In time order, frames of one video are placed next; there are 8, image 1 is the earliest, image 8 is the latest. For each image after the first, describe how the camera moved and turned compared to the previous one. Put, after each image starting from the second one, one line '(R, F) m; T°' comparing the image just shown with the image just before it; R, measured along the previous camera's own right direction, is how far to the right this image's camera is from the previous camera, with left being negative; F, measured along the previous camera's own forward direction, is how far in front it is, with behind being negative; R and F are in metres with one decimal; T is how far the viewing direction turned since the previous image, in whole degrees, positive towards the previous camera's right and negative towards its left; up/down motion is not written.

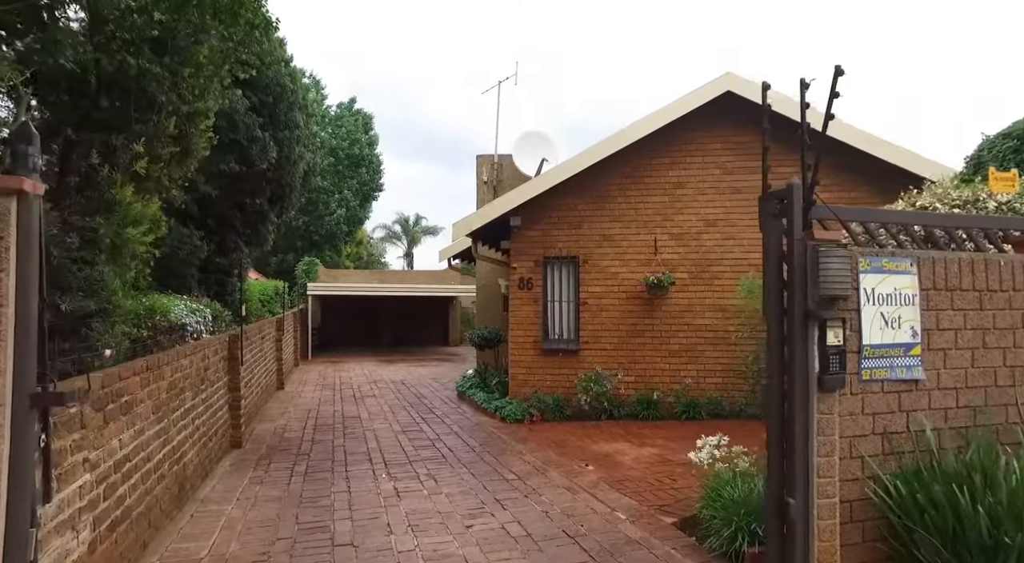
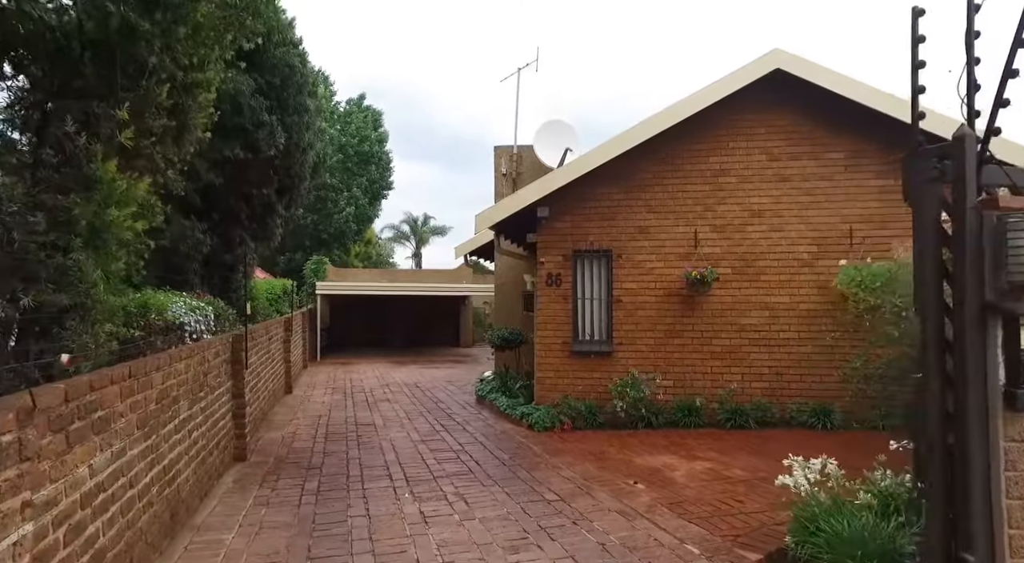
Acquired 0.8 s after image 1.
(-0.3, +0.7) m; -1°
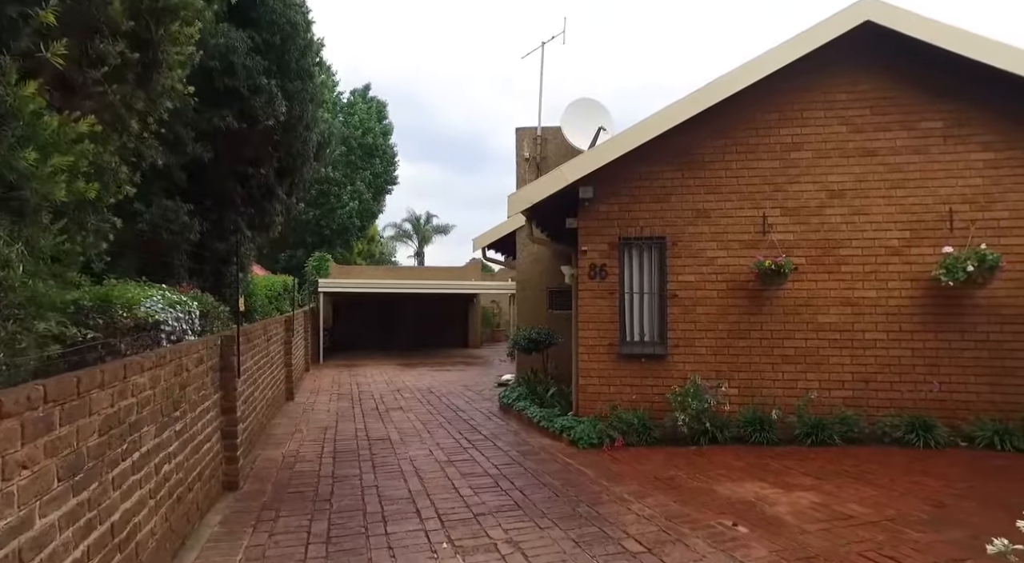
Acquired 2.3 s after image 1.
(-0.4, +1.1) m; 0°
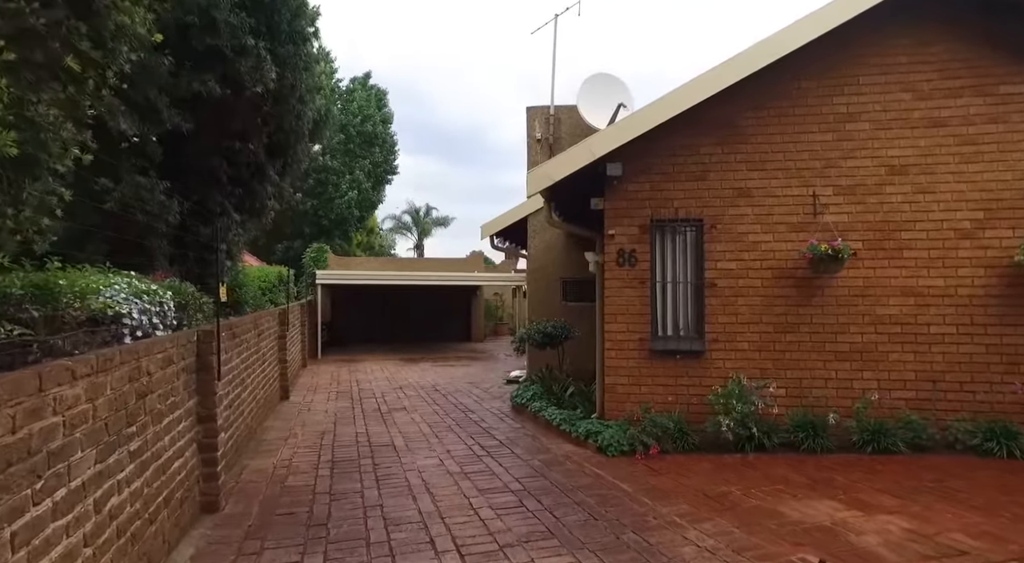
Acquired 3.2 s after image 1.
(-0.2, +0.8) m; 0°
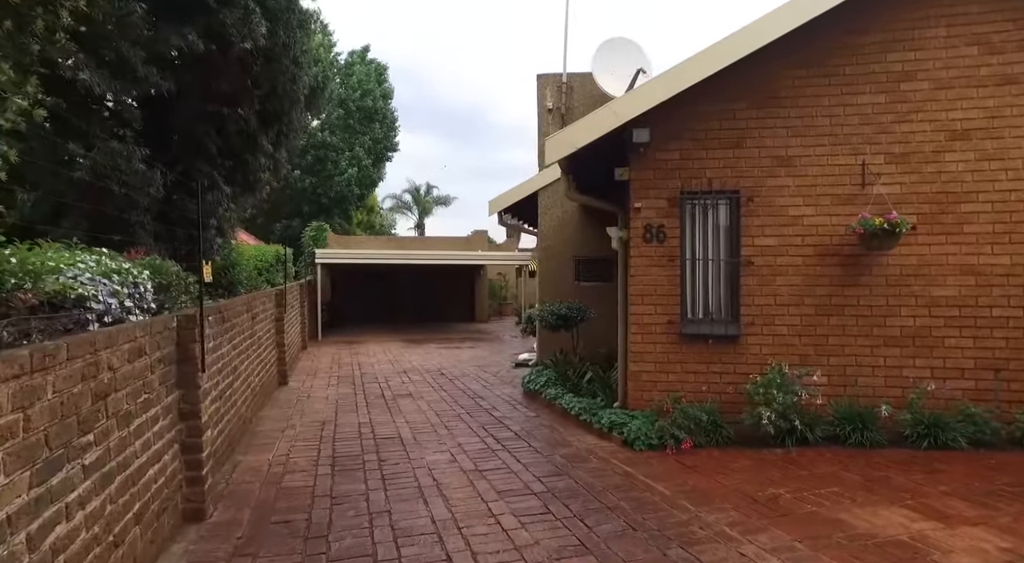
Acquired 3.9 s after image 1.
(-0.2, +0.6) m; 0°
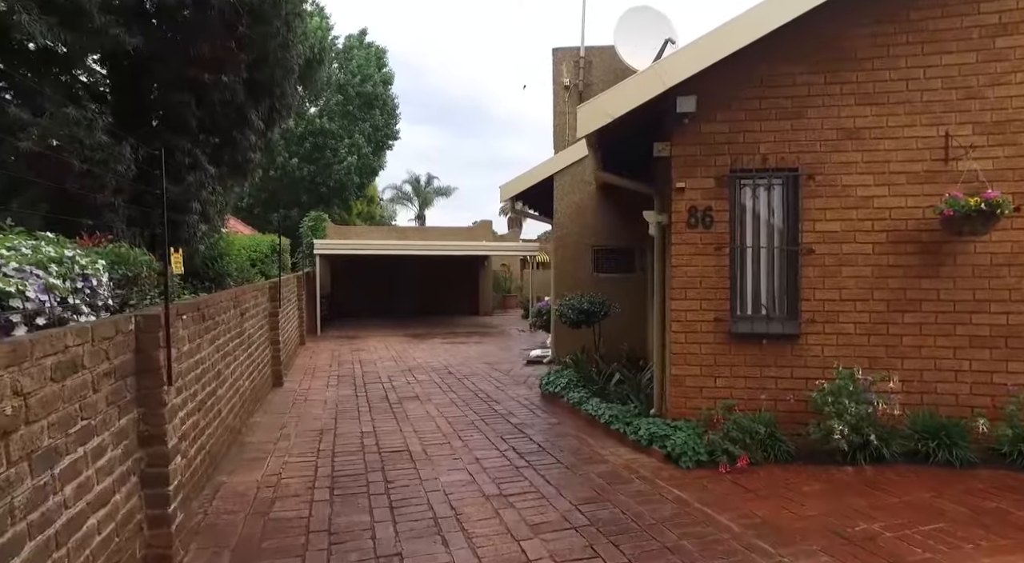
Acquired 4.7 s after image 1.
(-0.2, +0.8) m; 0°
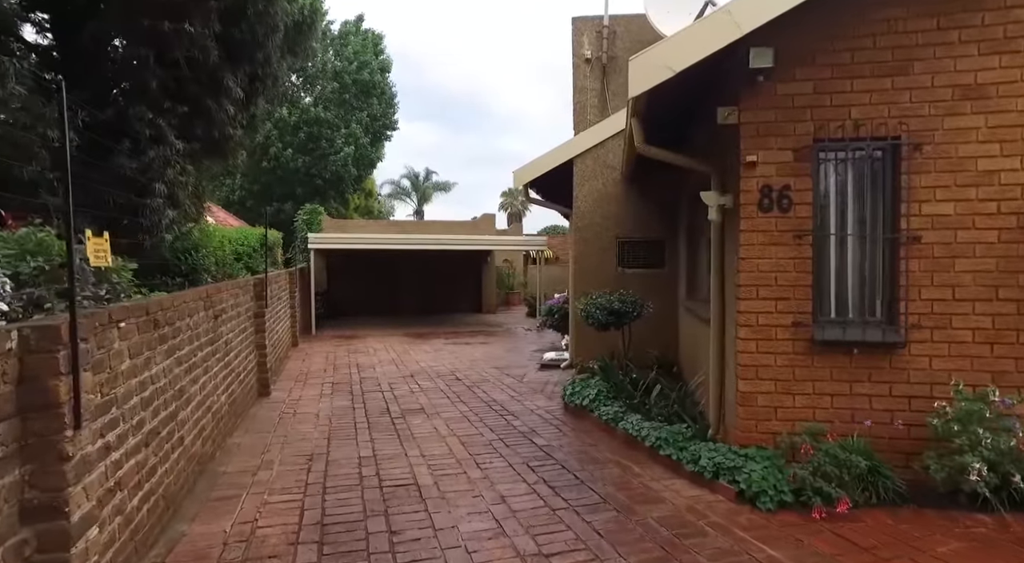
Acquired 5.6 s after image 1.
(-0.2, +1.0) m; 0°
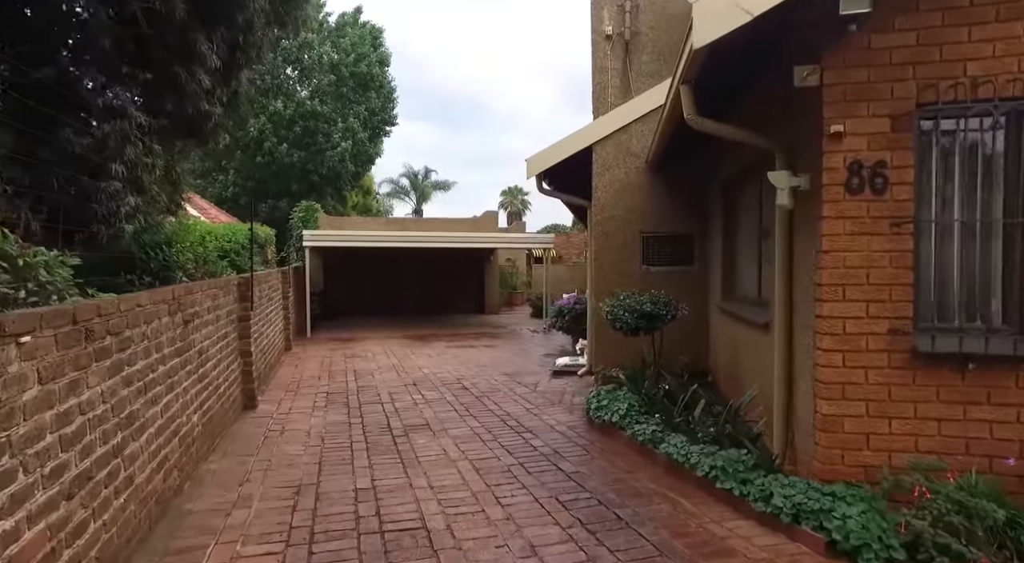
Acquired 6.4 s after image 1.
(-0.2, +0.8) m; 0°
